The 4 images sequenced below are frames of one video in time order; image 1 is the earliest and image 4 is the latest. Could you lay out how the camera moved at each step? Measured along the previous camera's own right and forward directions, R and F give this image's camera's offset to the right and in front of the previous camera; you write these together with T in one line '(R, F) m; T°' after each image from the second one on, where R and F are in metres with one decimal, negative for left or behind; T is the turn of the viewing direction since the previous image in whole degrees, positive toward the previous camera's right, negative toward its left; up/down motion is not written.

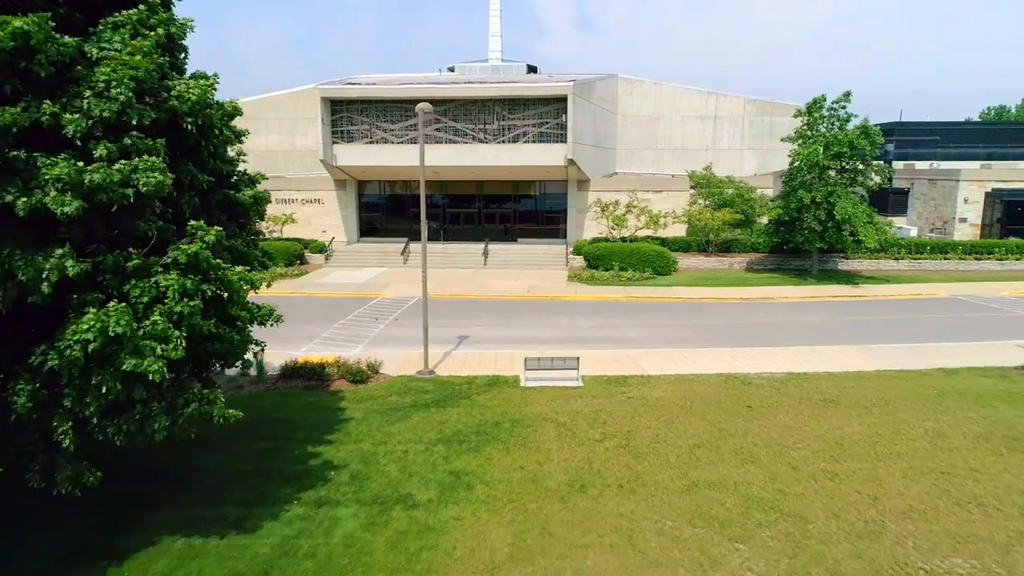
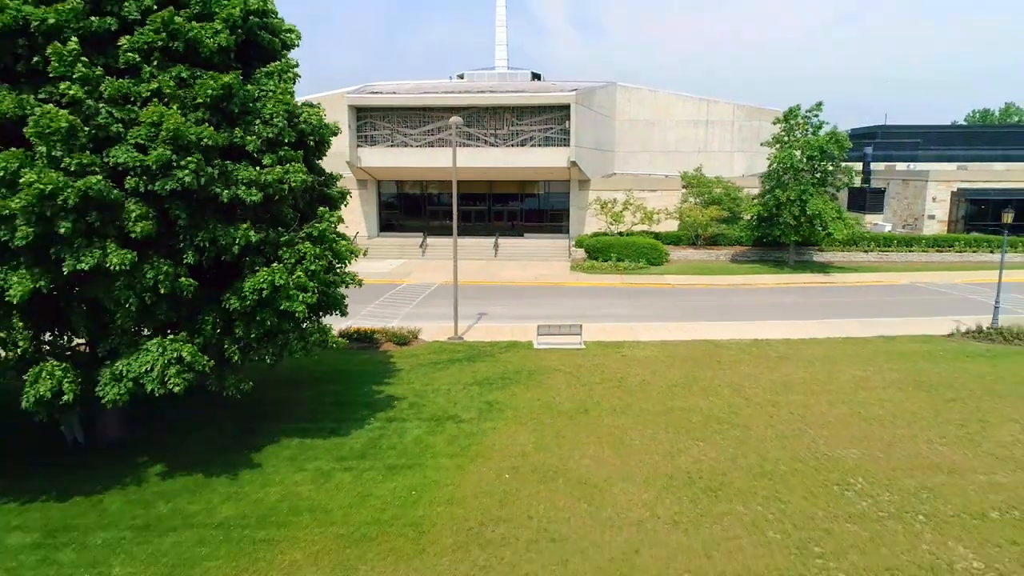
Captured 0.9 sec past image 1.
(-0.3, -3.2) m; 0°
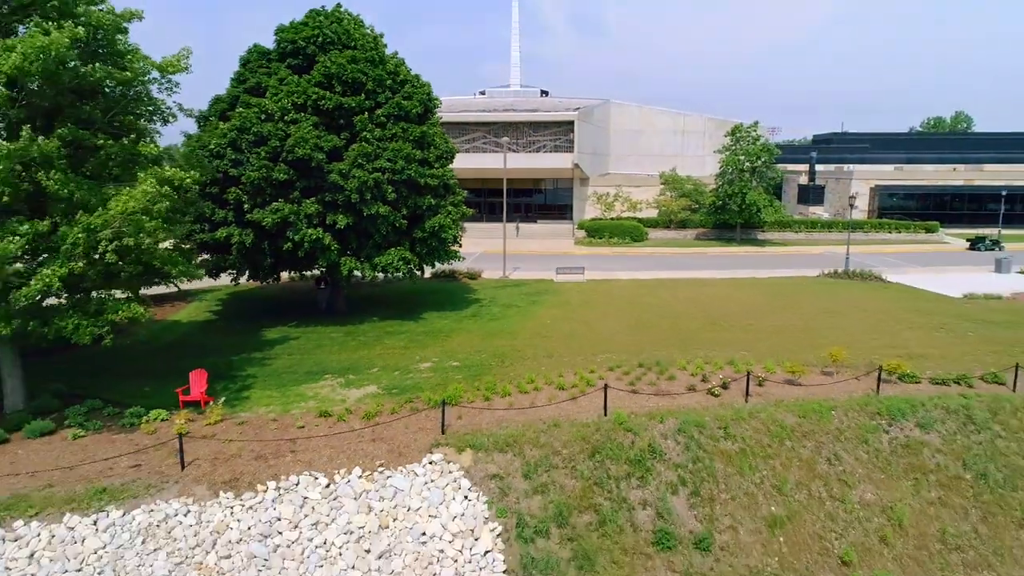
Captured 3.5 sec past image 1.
(-1.0, -10.5) m; 0°
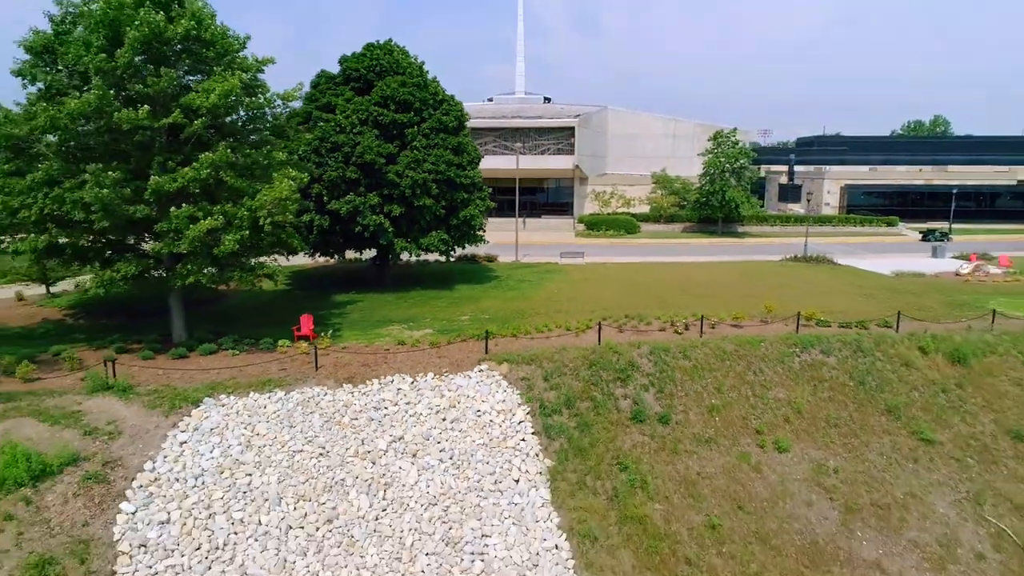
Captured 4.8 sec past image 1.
(-0.5, -5.3) m; 0°
